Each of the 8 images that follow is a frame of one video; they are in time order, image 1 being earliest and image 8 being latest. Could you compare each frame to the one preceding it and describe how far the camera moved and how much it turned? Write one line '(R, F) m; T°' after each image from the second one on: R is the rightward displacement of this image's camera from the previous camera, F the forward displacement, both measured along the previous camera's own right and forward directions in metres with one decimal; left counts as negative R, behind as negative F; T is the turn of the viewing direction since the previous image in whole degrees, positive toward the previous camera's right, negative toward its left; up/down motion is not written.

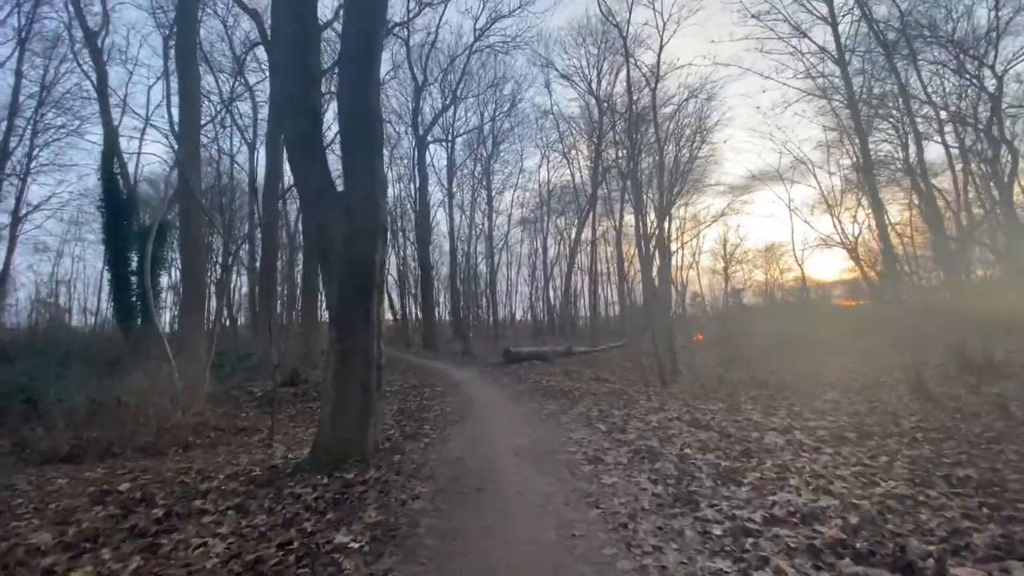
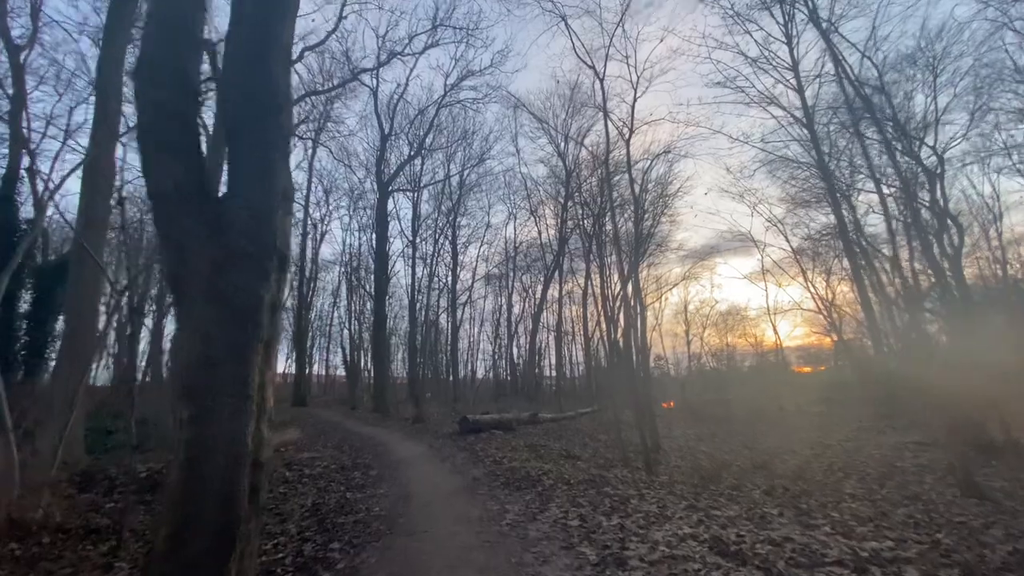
(+0.1, +2.4) m; +4°
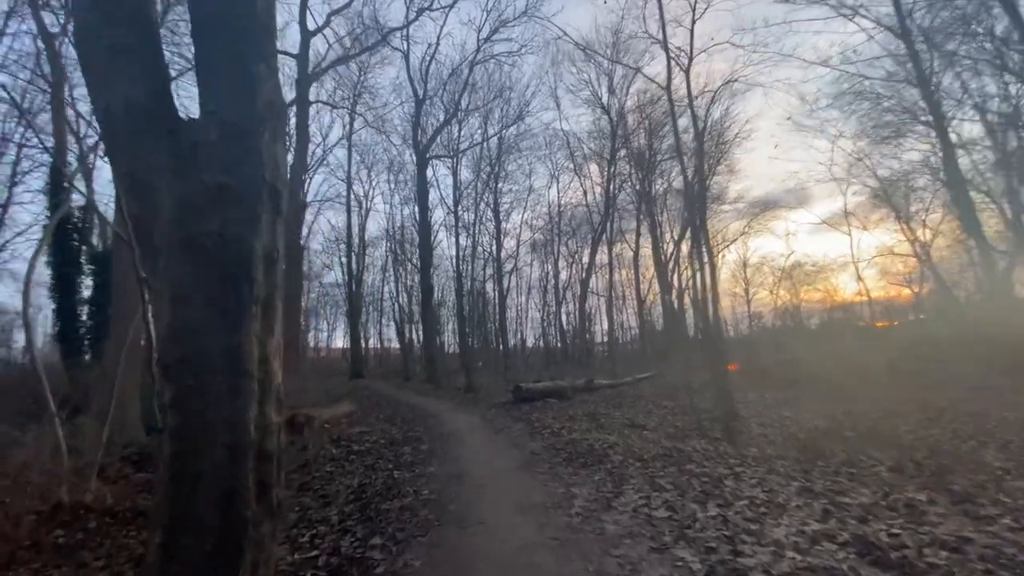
(-0.2, +1.4) m; -6°
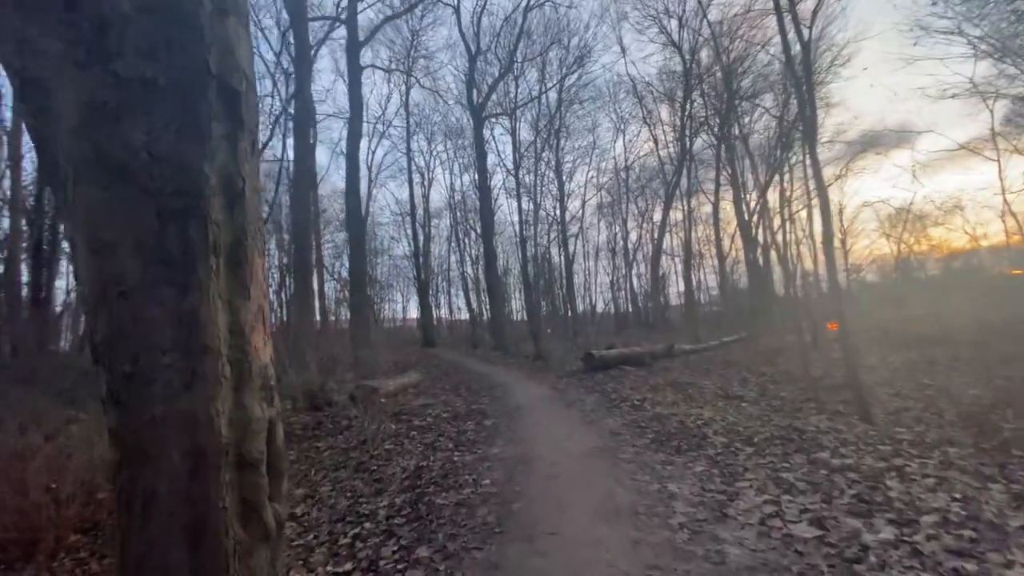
(0.0, +1.6) m; -8°
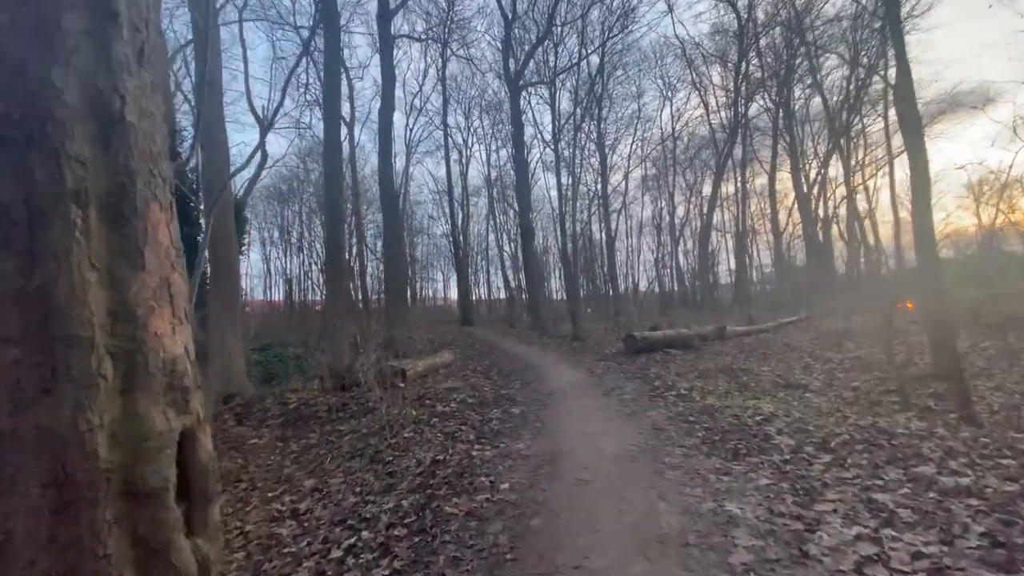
(+0.2, +1.0) m; -5°
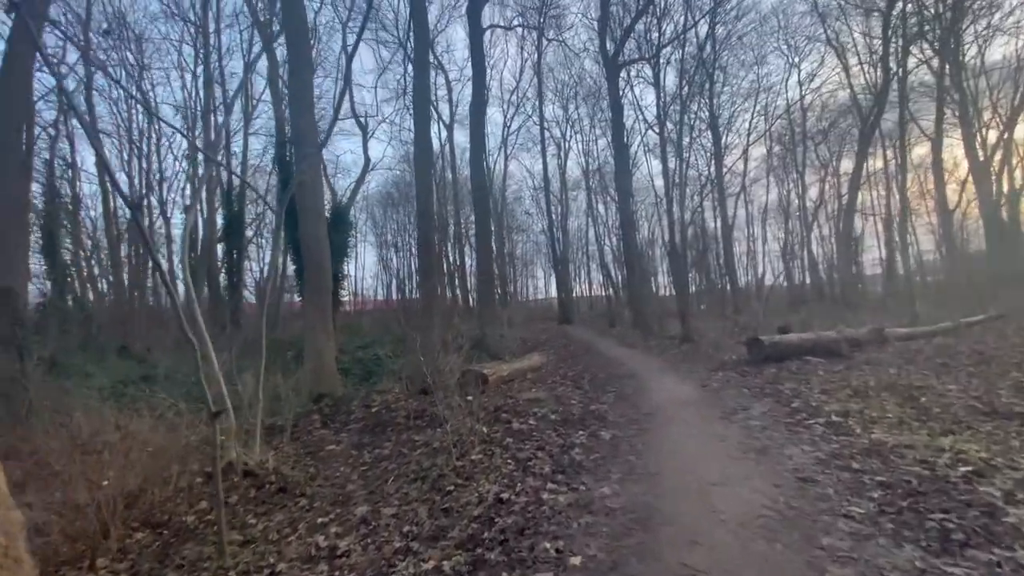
(+0.3, +1.6) m; -13°
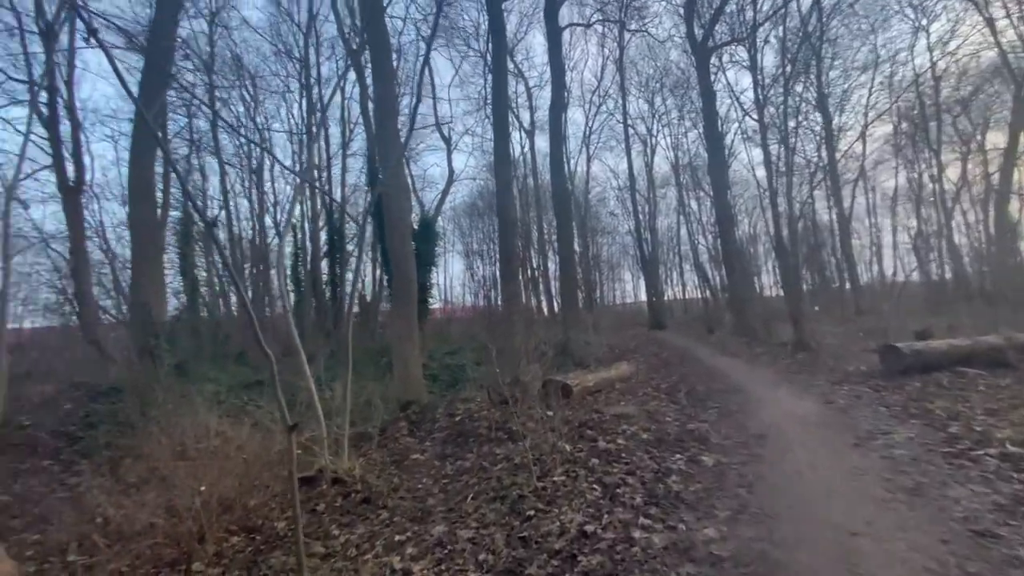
(+0.1, +0.6) m; -11°
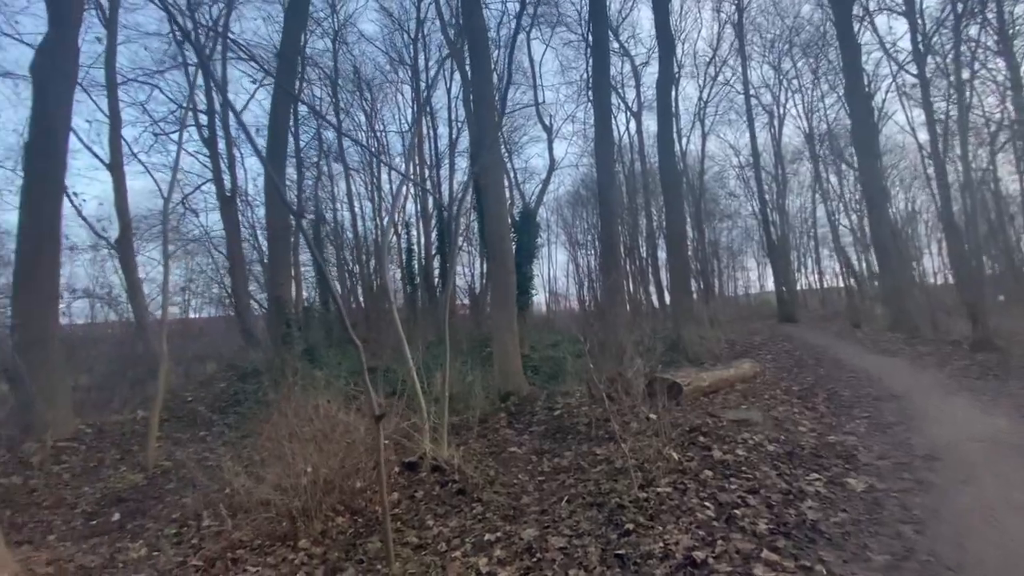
(+0.2, +0.5) m; -13°
